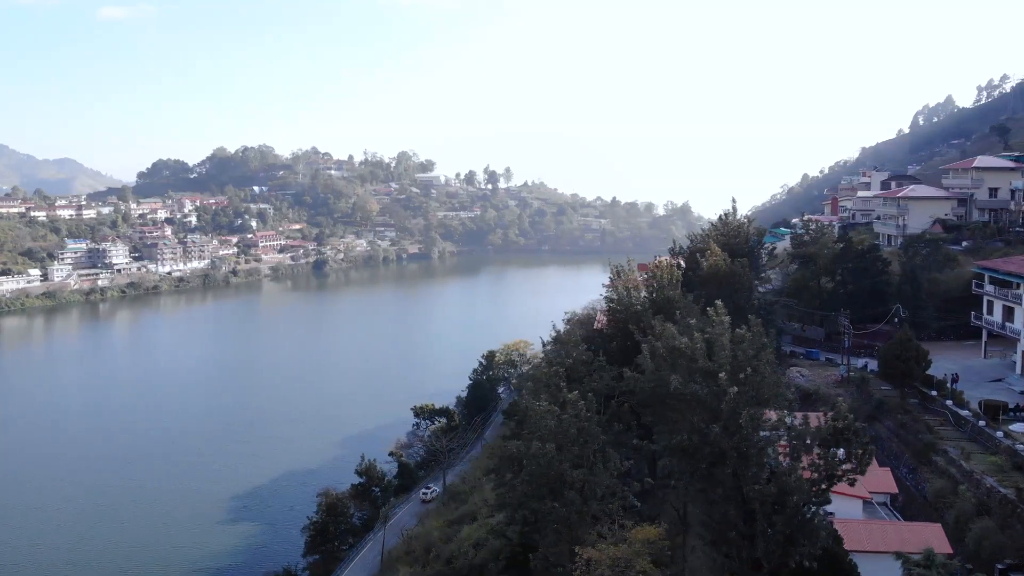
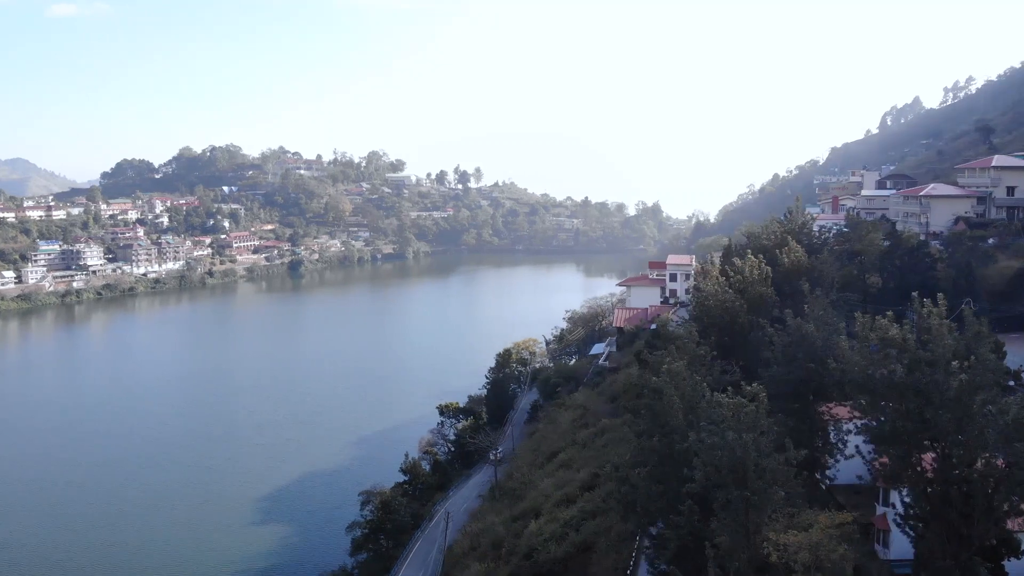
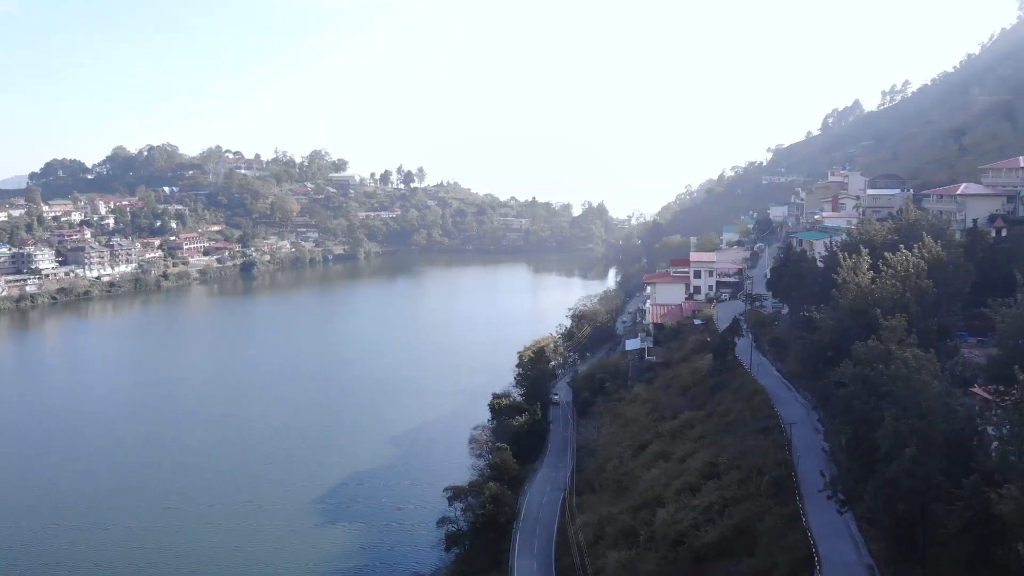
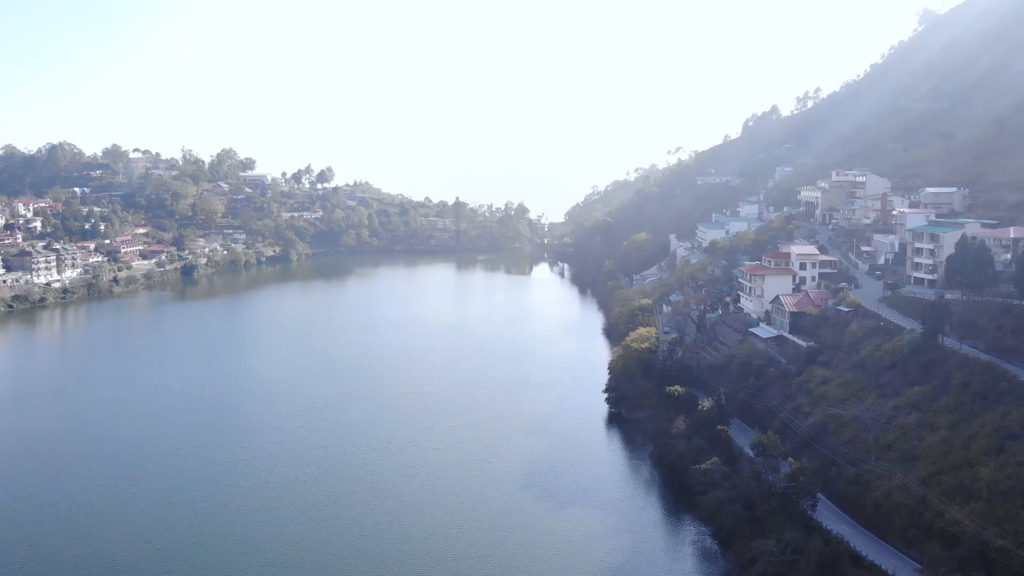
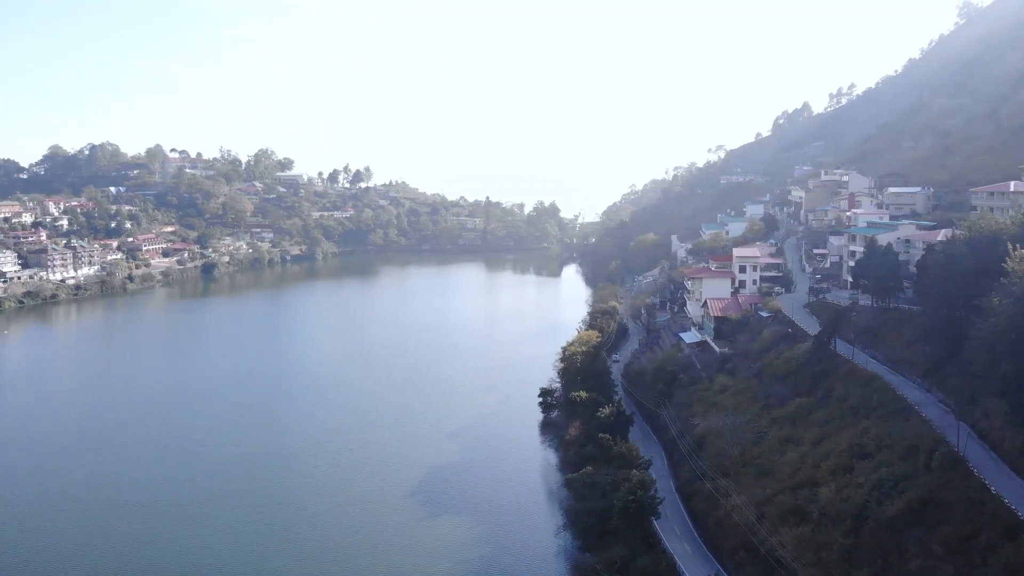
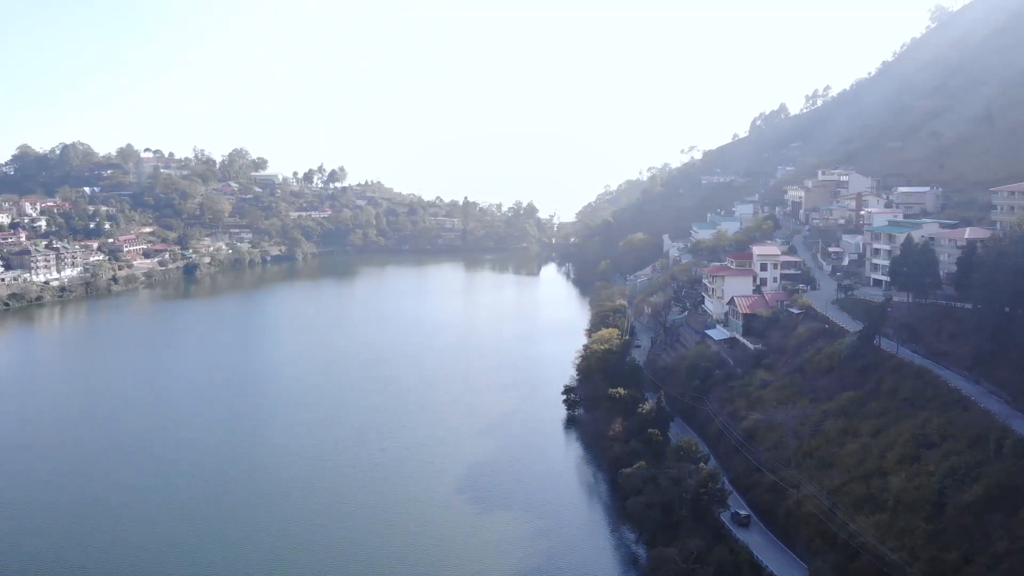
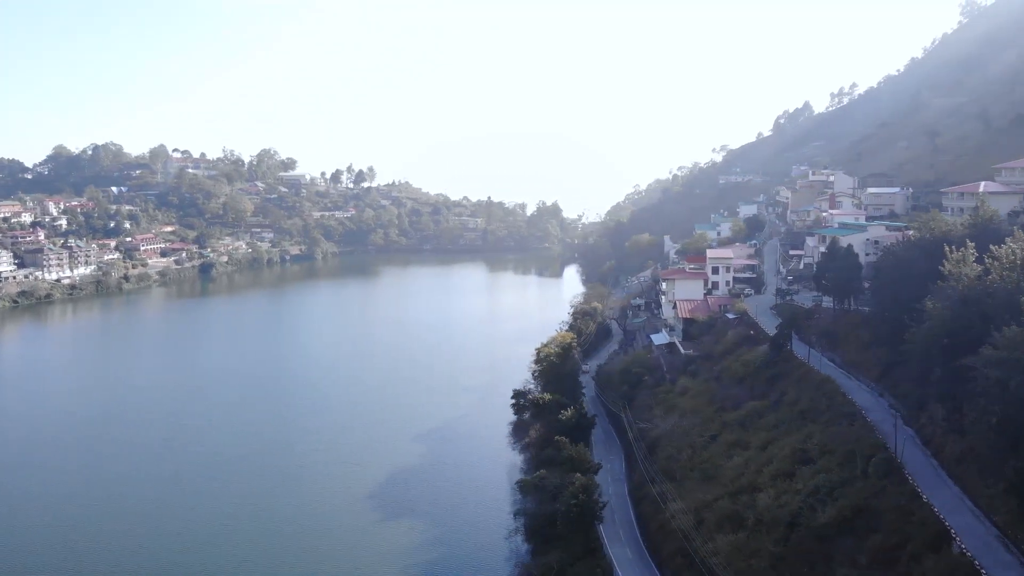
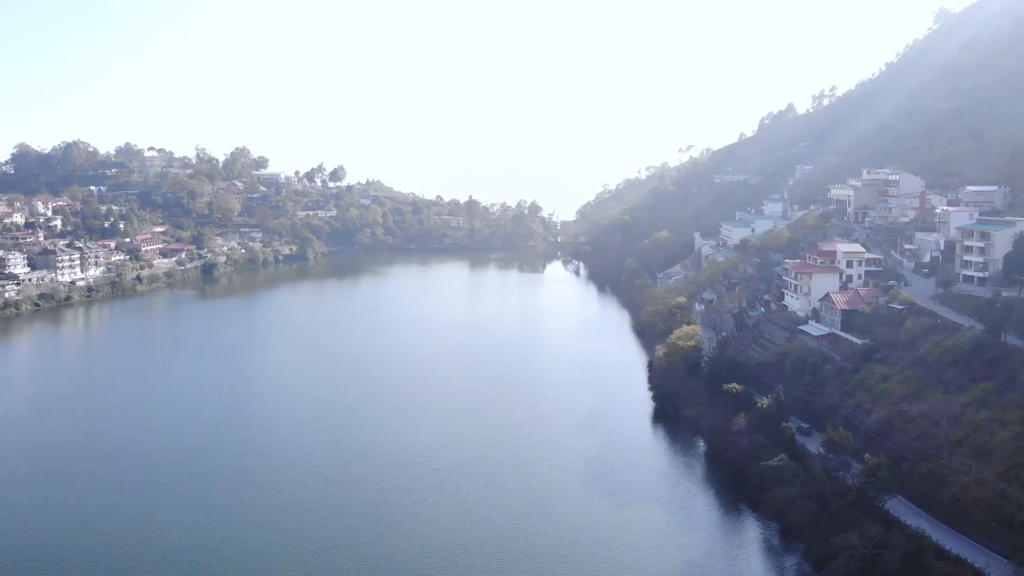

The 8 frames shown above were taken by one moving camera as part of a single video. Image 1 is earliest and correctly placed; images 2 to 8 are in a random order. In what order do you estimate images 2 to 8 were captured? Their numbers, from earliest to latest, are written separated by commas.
2, 3, 7, 5, 6, 4, 8
